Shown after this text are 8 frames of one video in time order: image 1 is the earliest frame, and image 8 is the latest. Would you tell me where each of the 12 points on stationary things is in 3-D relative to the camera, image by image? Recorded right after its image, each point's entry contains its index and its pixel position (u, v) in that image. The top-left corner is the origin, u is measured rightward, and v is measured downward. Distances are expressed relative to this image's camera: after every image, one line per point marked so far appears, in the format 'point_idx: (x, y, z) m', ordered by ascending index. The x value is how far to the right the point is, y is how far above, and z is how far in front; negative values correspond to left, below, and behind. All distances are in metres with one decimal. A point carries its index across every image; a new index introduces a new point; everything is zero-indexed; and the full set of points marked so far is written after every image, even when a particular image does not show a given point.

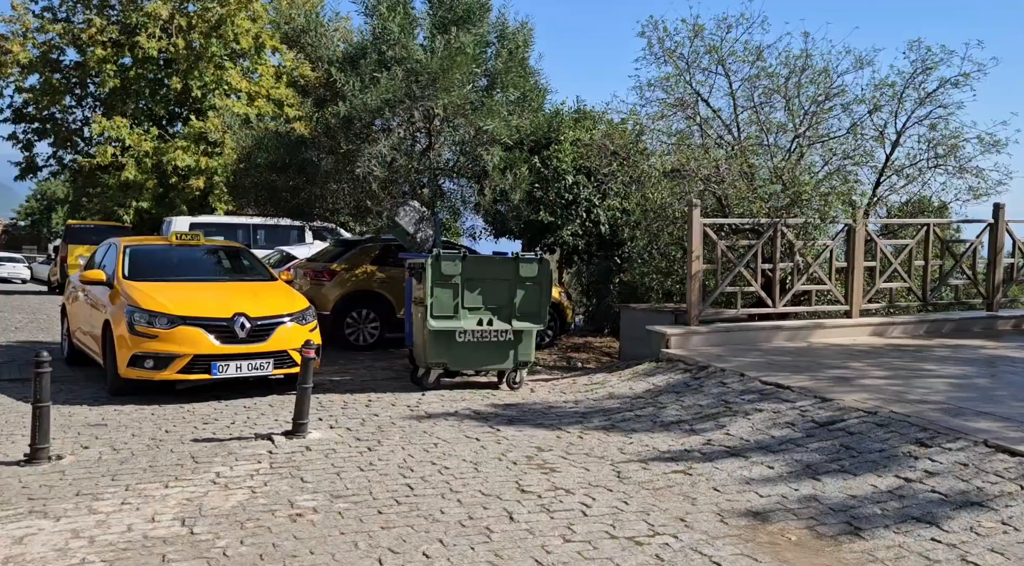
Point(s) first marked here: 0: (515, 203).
0: (0.0, +0.9, +10.8) m
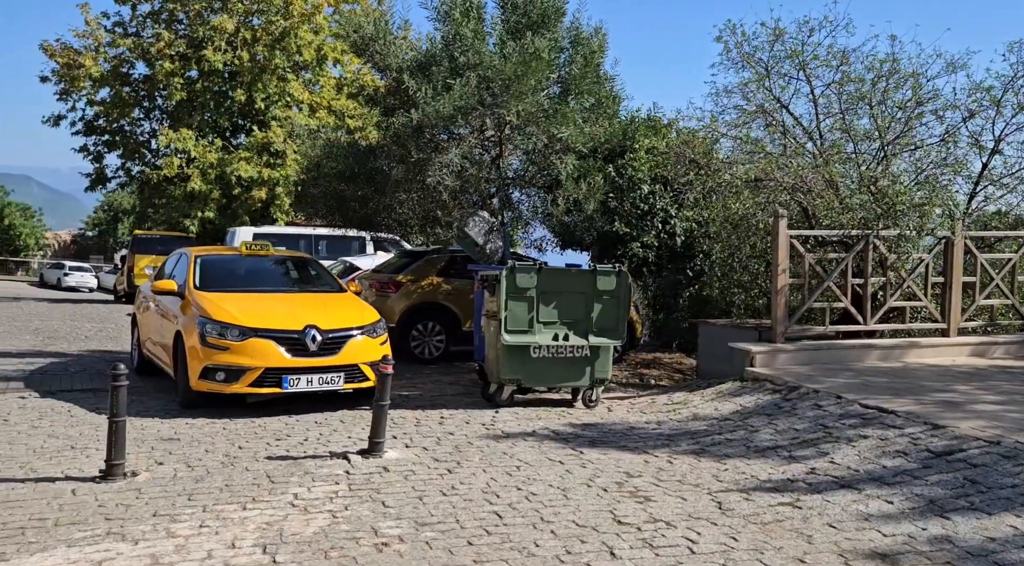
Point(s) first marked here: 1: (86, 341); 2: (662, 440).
0: (+0.9, +0.8, +10.5) m
1: (-8.1, -1.1, +17.5) m
2: (+1.1, -1.1, +6.6) m
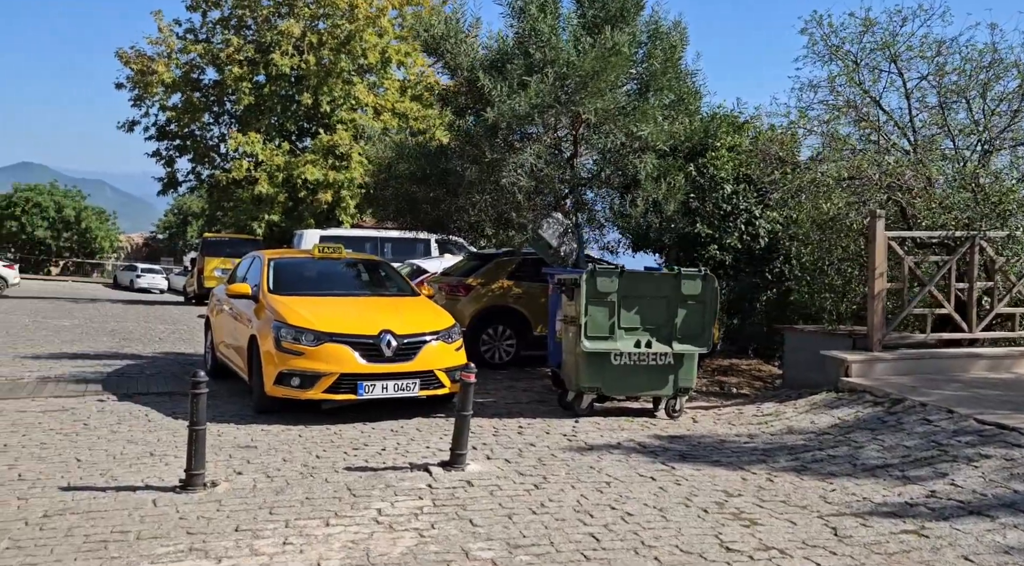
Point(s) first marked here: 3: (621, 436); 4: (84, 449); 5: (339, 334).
0: (+1.7, +0.8, +10.2) m
1: (-6.8, -1.2, +17.7) m
2: (+1.7, -1.2, +6.2) m
3: (+0.9, -1.2, +7.3) m
4: (-3.5, -1.4, +7.5) m
5: (-1.6, -0.5, +8.6) m
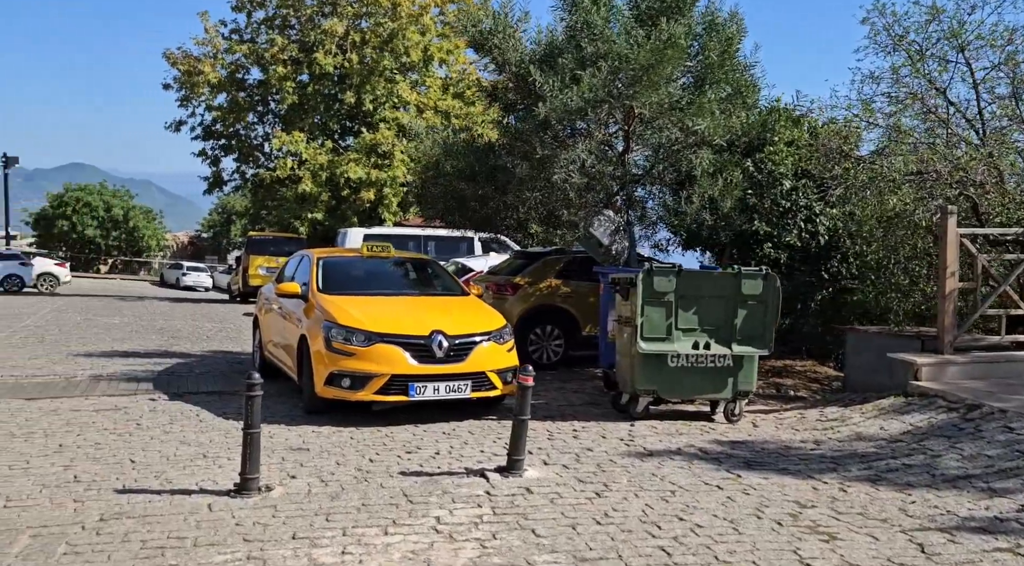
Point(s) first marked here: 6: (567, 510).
0: (+2.3, +0.8, +9.9) m
1: (-5.9, -1.1, +17.8) m
2: (+2.1, -1.2, +6.0) m
3: (+1.3, -1.2, +7.1) m
4: (-3.0, -1.4, +7.4) m
5: (-1.1, -0.5, +8.4) m
6: (+0.3, -1.3, +5.1) m
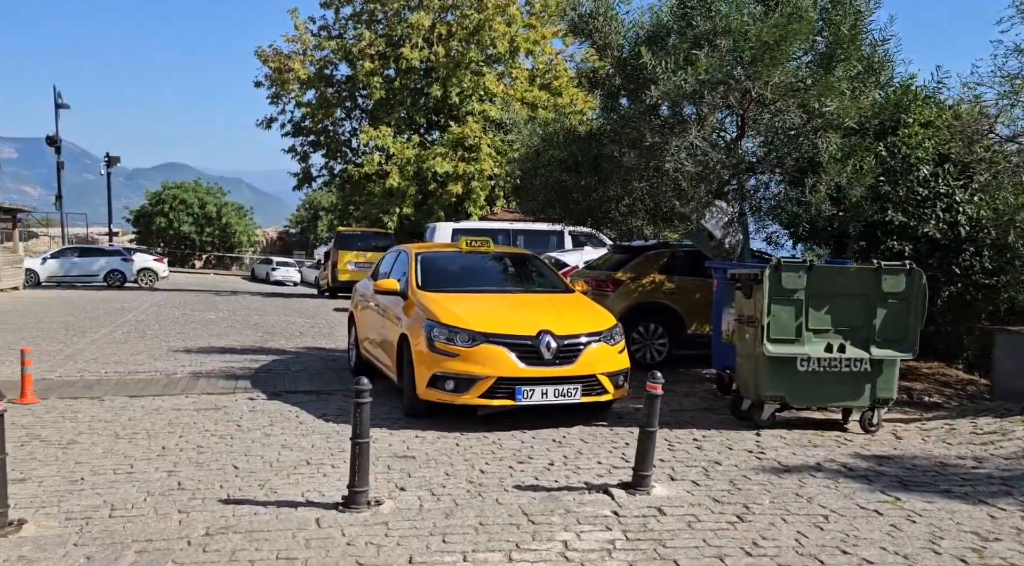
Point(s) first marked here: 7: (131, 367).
0: (+3.4, +0.8, +9.2) m
1: (-4.1, -1.0, +17.8) m
2: (+2.8, -1.2, +5.3) m
3: (+2.2, -1.2, +6.5) m
4: (-2.1, -1.4, +7.2) m
5: (-0.1, -0.5, +8.0) m
6: (+1.0, -1.3, +4.6) m
7: (-5.5, -1.2, +13.3) m
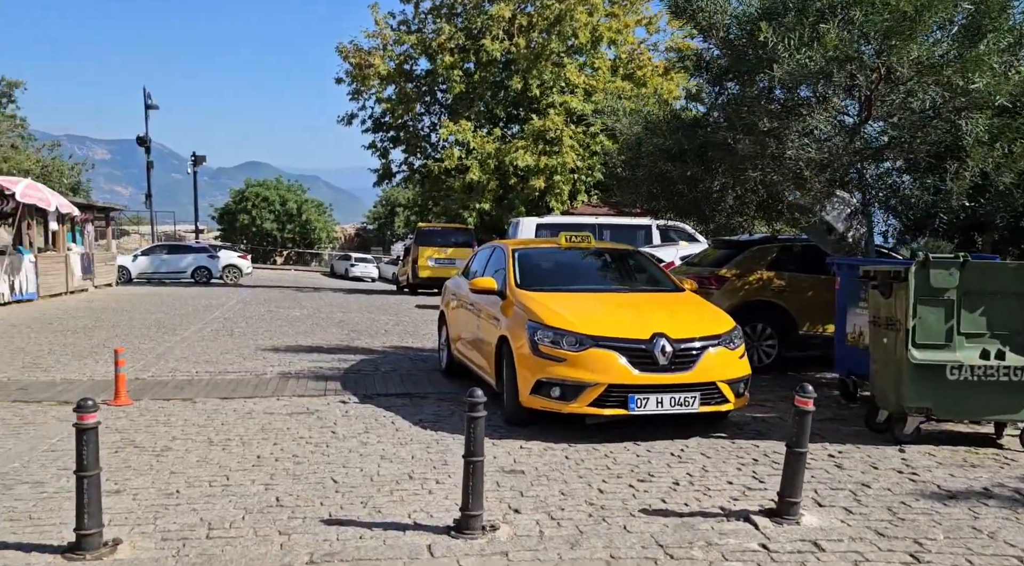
0: (+4.3, +0.8, +8.3) m
1: (-2.4, -1.0, +17.5) m
2: (+3.5, -1.2, +4.5) m
3: (+2.9, -1.2, +5.7) m
4: (-1.3, -1.4, +6.8) m
5: (+0.8, -0.4, +7.5) m
6: (+1.6, -1.3, +3.9) m
7: (-4.2, -1.2, +13.2) m
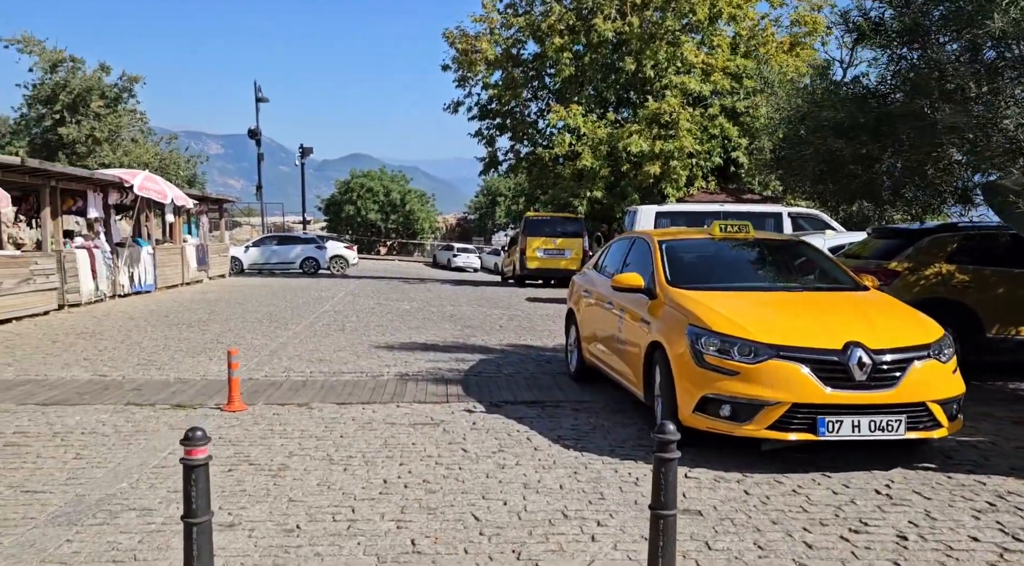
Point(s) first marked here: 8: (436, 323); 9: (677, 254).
0: (+5.5, +0.8, +6.7) m
1: (-0.2, -0.9, +16.6) m
2: (+4.3, -1.2, +3.1) m
3: (+3.9, -1.2, +4.3) m
4: (-0.2, -1.4, +5.8) m
5: (+1.9, -0.4, +6.3) m
6: (+2.3, -1.3, +2.7) m
7: (-2.4, -1.1, +12.5) m
8: (-1.4, -0.8, +18.0) m
9: (+1.5, +0.2, +8.8) m
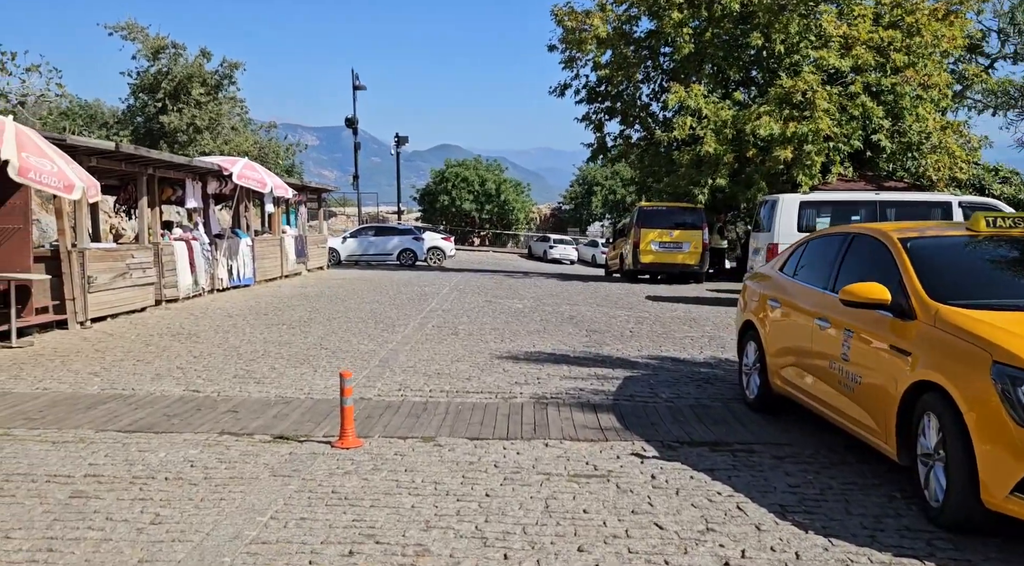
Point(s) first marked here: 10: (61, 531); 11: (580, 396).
0: (+6.7, +0.7, +4.2) m
1: (+2.0, -0.9, +14.6) m
2: (+5.1, -1.4, +0.7) m
3: (+4.8, -1.4, +2.0) m
4: (+0.9, -1.5, +3.9) m
5: (+3.0, -0.6, +4.1) m
6: (+3.1, -1.5, +0.5) m
7: (-0.6, -1.2, +10.7) m
8: (+0.8, -0.8, +16.1) m
9: (+2.9, +0.1, +6.6) m
10: (-2.7, -1.5, +5.5) m
11: (+0.7, -1.2, +9.7) m
